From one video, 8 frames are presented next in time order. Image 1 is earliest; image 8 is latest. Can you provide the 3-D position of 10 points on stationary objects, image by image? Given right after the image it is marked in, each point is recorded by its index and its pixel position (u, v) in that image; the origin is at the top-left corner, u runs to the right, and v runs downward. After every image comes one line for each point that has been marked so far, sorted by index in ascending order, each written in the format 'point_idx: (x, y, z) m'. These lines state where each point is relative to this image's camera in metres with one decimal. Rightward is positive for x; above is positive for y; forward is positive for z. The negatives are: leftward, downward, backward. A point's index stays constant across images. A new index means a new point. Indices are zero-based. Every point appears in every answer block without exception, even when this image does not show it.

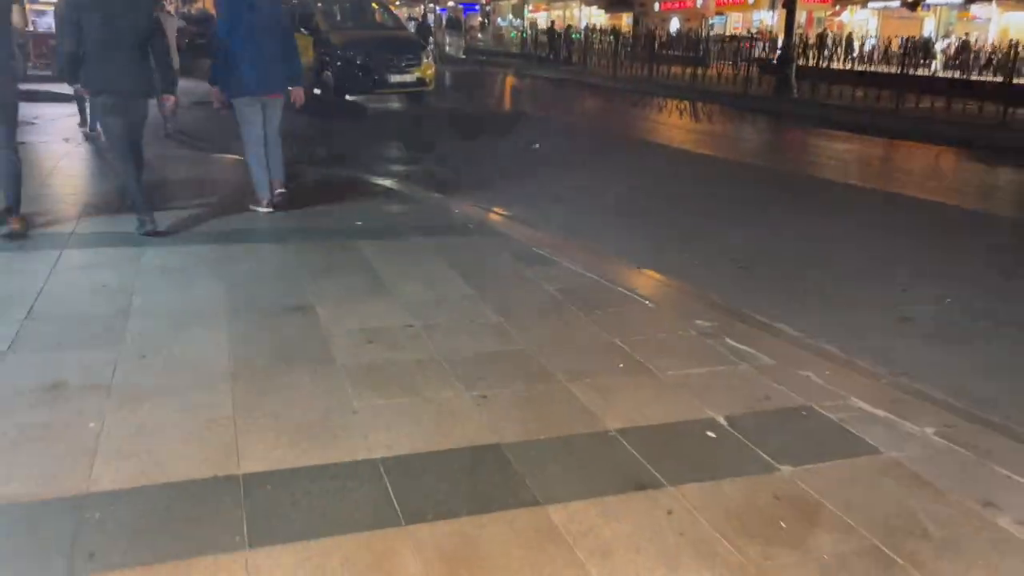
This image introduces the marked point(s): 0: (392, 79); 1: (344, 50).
0: (-2.4, +4.2, +16.4) m
1: (-3.3, +4.7, +16.1) m
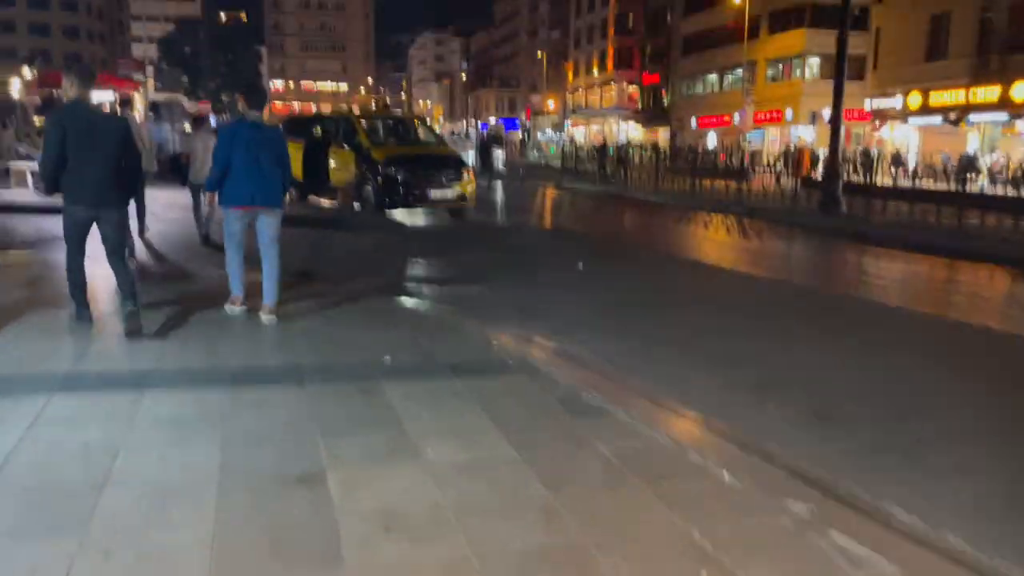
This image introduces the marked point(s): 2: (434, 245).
0: (-1.6, +1.9, +16.1) m
1: (-2.5, +2.4, +15.9) m
2: (-1.4, +0.7, +13.5) m
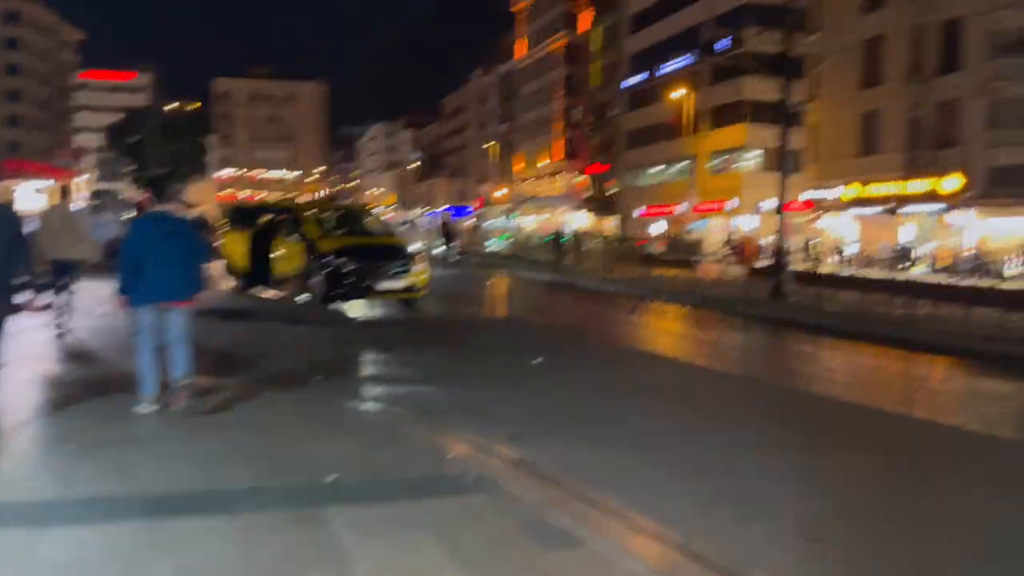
0: (-2.5, 0.0, +15.6) m
1: (-3.4, +0.6, +15.4) m
2: (-2.1, -0.8, +12.9) m
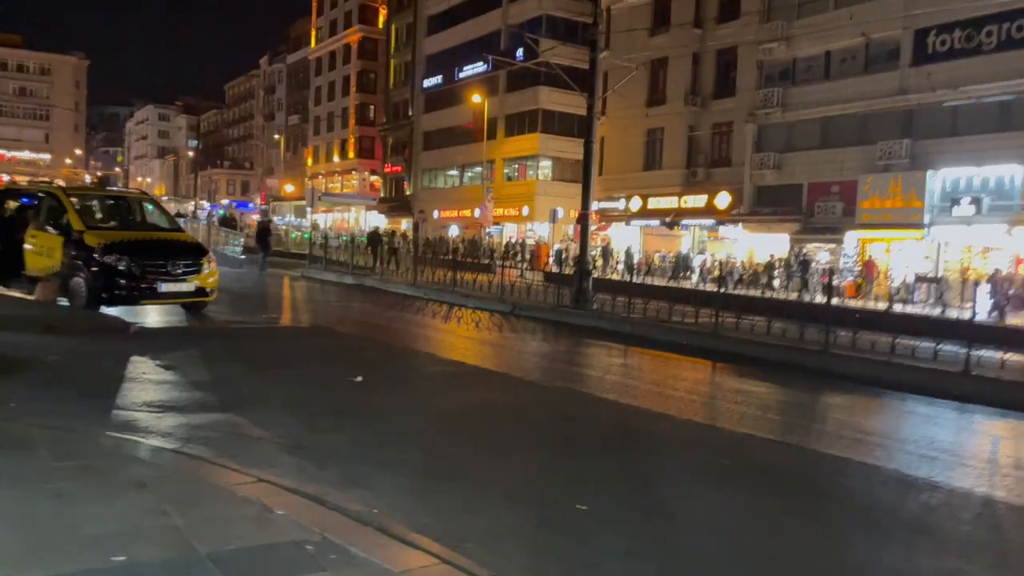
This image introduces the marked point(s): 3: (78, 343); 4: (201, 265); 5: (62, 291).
0: (-5.9, 0.0, +13.6) m
1: (-6.6, +0.6, +13.2) m
2: (-4.8, -0.9, +11.1) m
3: (-6.0, -0.7, +11.2) m
4: (-5.4, +0.4, +14.2) m
5: (-7.6, -0.1, +13.7) m
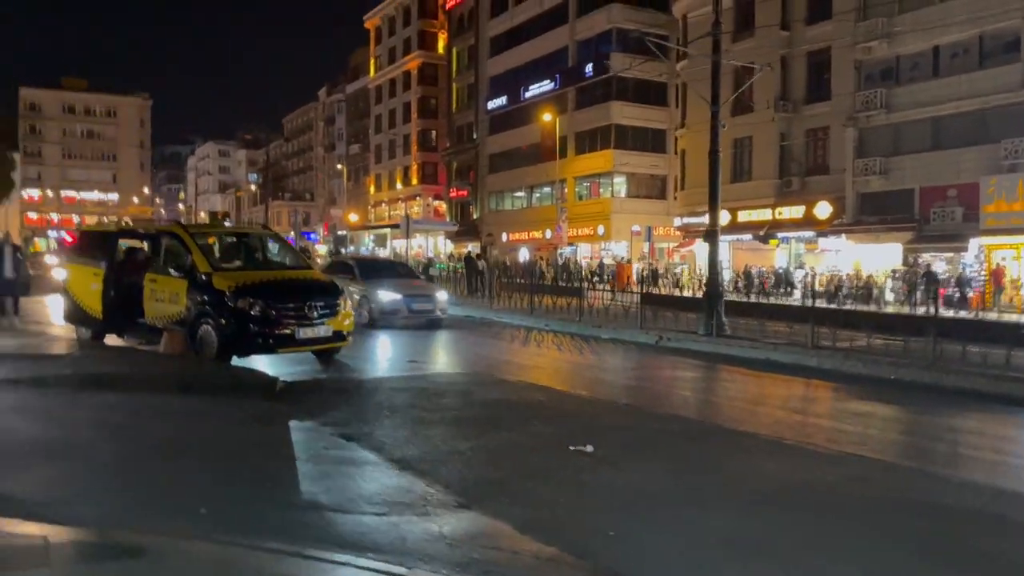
0: (-3.2, -0.7, +12.1) m
1: (-4.0, -0.1, +11.7) m
2: (-2.3, -1.5, +9.5) m
3: (-3.4, -1.4, +9.7) m
4: (-2.7, -0.3, +12.6) m
5: (-4.9, -0.8, +12.3) m
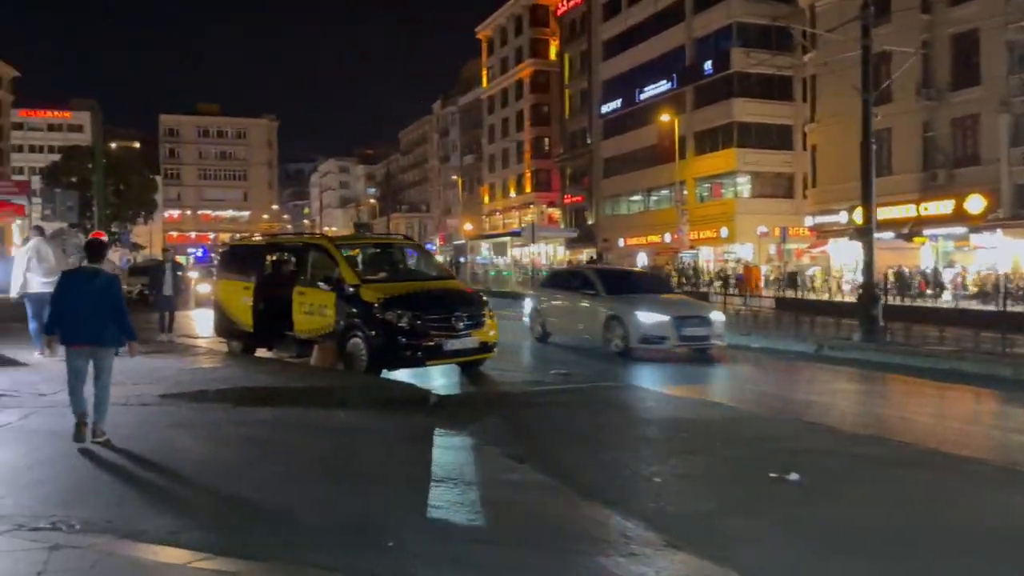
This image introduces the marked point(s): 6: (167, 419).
0: (-1.0, -0.8, +11.7) m
1: (-1.8, -0.3, +11.5) m
2: (-0.4, -1.6, +9.0) m
3: (-1.5, -1.5, +9.4) m
4: (-0.4, -0.4, +12.2) m
5: (-2.6, -1.0, +12.2) m
6: (-3.9, -1.5, +9.1) m
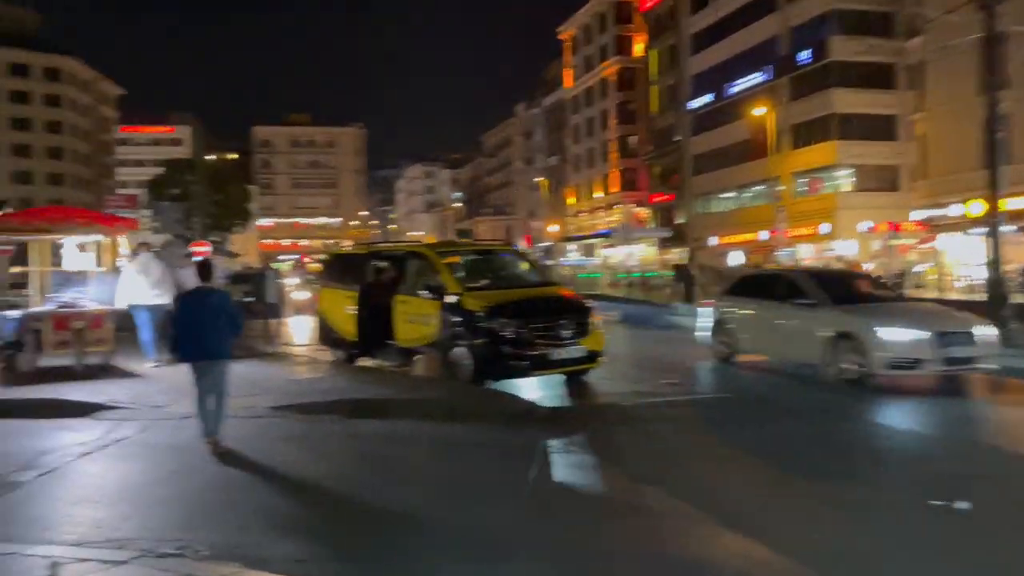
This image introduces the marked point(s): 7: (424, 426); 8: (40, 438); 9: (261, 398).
0: (+0.6, -0.9, +11.3) m
1: (-0.3, -0.4, +11.2) m
2: (+0.9, -1.7, +8.6) m
3: (-0.2, -1.6, +9.1) m
4: (+1.1, -0.5, +11.8) m
5: (-1.0, -1.1, +12.0) m
6: (-2.6, -1.6, +9.0) m
7: (-1.0, -1.6, +9.3) m
8: (-5.1, -1.6, +8.8) m
9: (-3.3, -1.5, +10.7) m
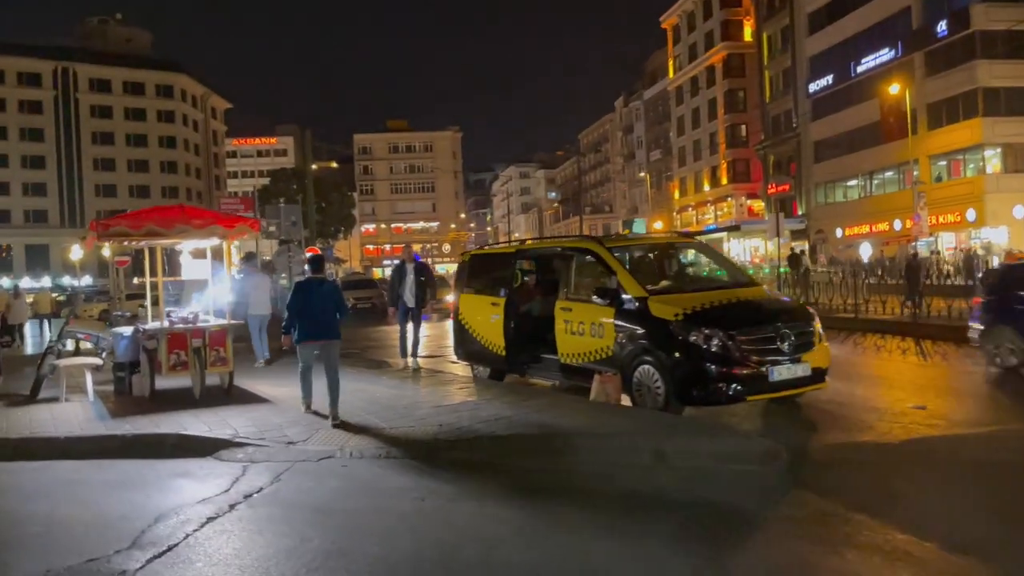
0: (+2.8, -0.9, +8.9) m
1: (+1.9, -0.4, +8.9) m
2: (+2.8, -1.7, +6.1) m
3: (+1.8, -1.7, +6.7) m
4: (+3.4, -0.5, +9.3) m
5: (+1.3, -1.2, +9.7) m
6: (-0.6, -1.7, +7.0) m
7: (+1.1, -1.6, +7.0) m
8: (-3.1, -1.8, +7.1) m
9: (-1.1, -1.5, +8.8) m
